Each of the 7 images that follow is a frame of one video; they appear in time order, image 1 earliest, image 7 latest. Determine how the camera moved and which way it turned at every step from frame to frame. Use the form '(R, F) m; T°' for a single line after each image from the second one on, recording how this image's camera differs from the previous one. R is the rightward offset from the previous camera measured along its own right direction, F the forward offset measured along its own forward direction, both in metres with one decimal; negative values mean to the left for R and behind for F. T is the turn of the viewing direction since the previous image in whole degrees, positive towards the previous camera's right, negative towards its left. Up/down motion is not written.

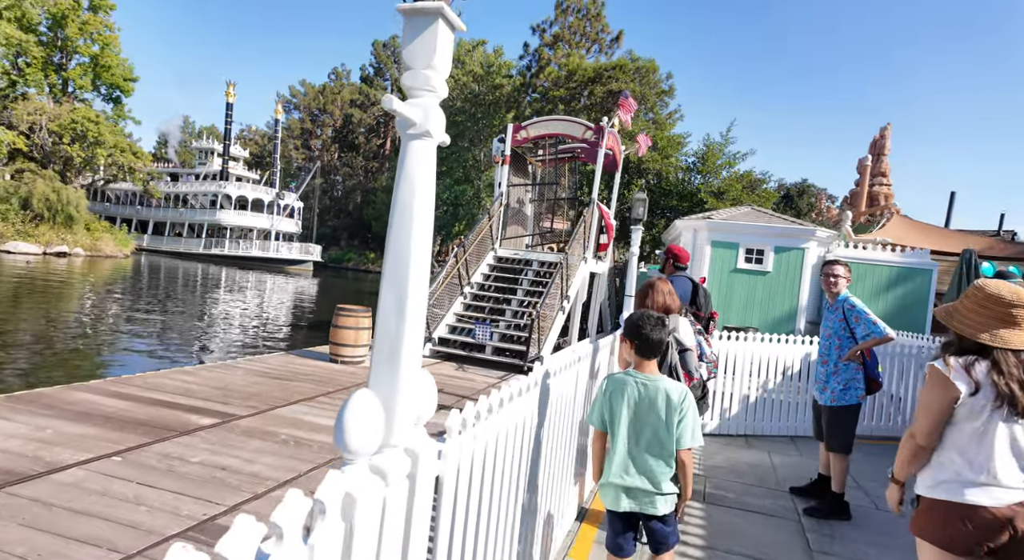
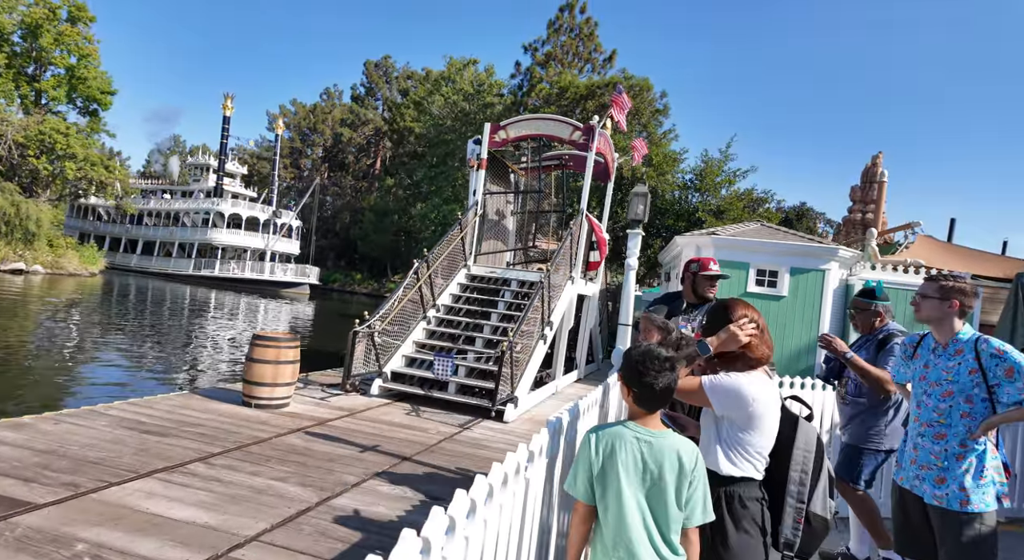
(+0.3, +1.7) m; +1°
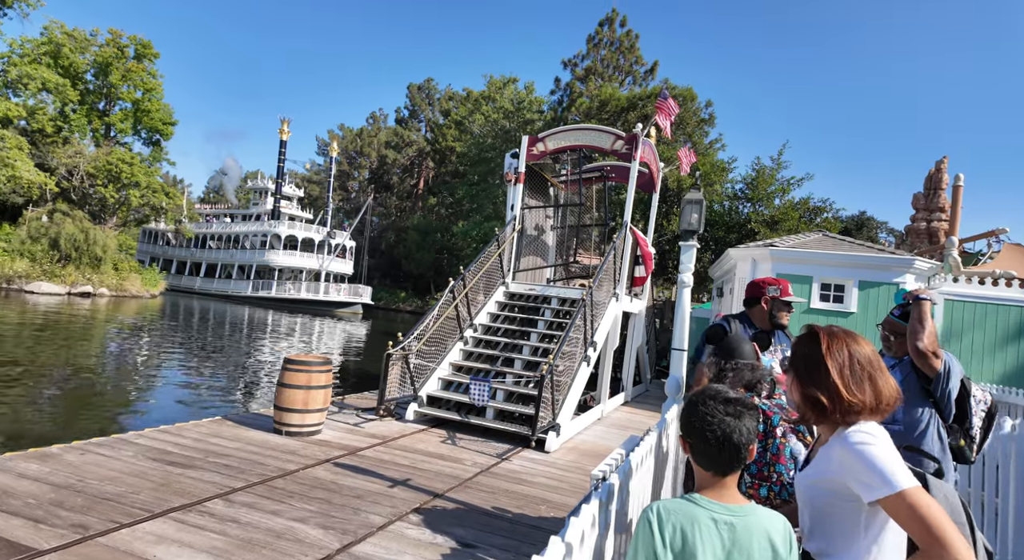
(0.0, +0.6) m; -4°
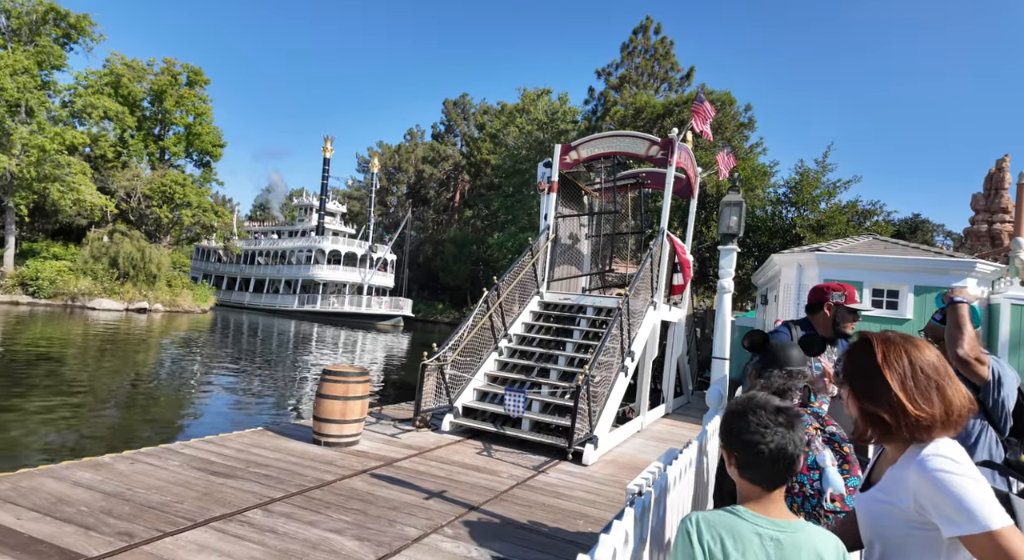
(0.0, +0.1) m; -3°
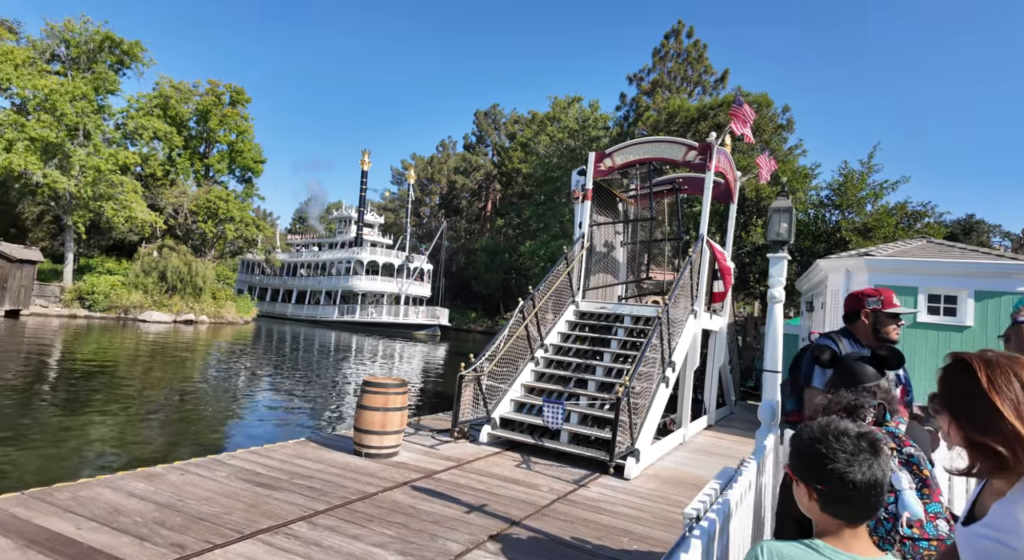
(-0.1, +0.1) m; -3°
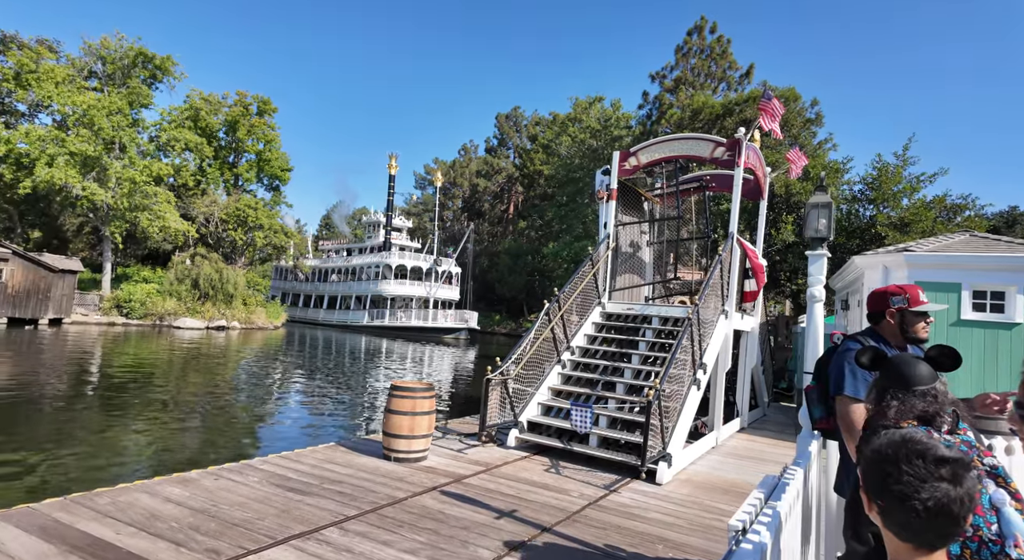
(0.0, +0.1) m; -2°
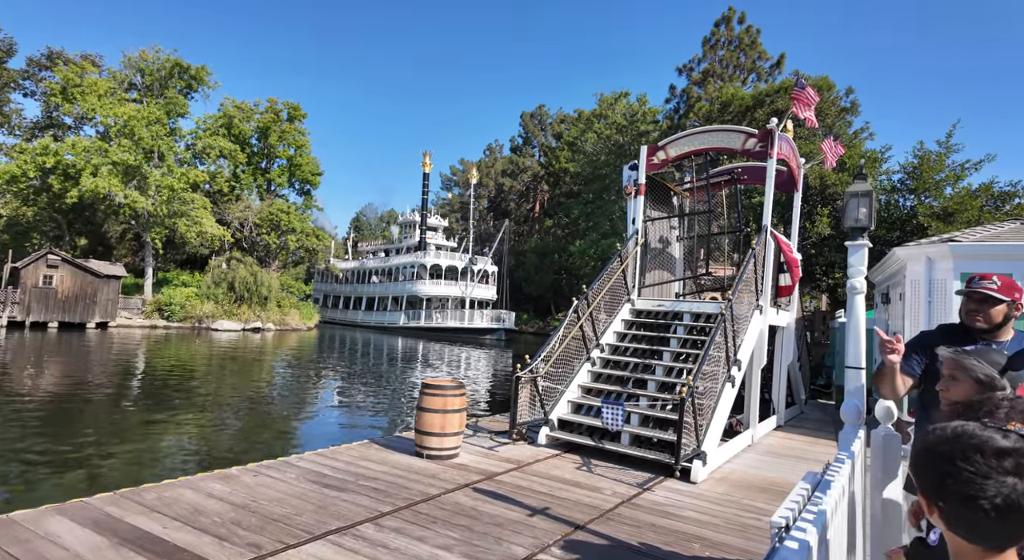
(0.0, +0.1) m; -3°
